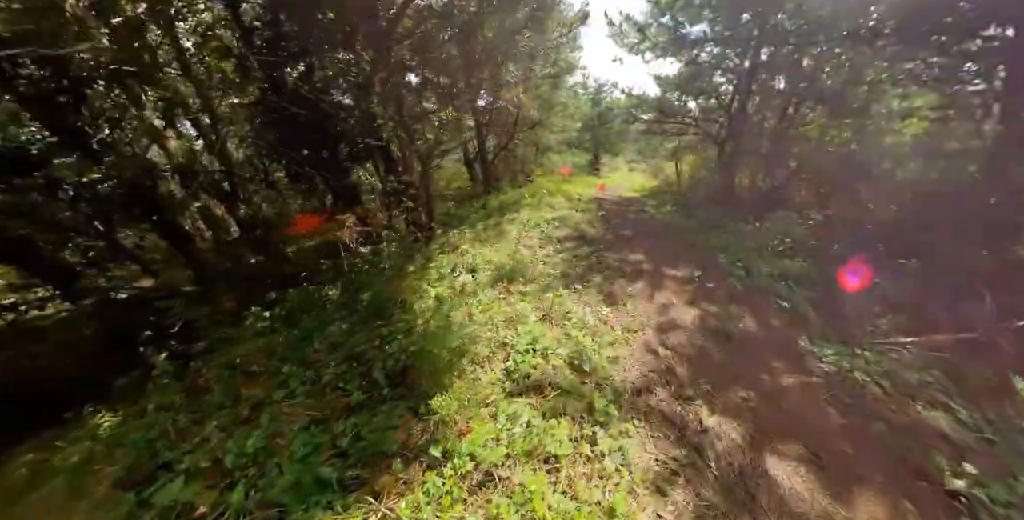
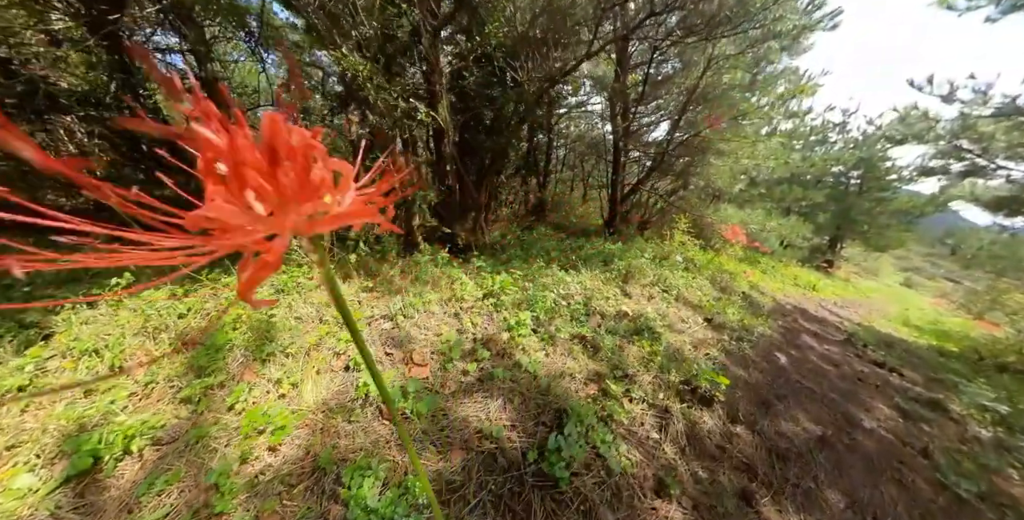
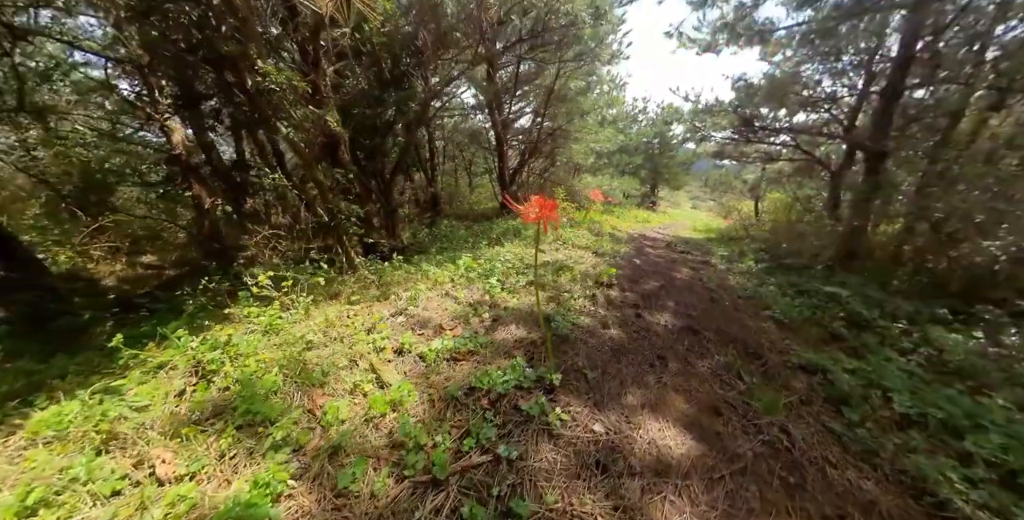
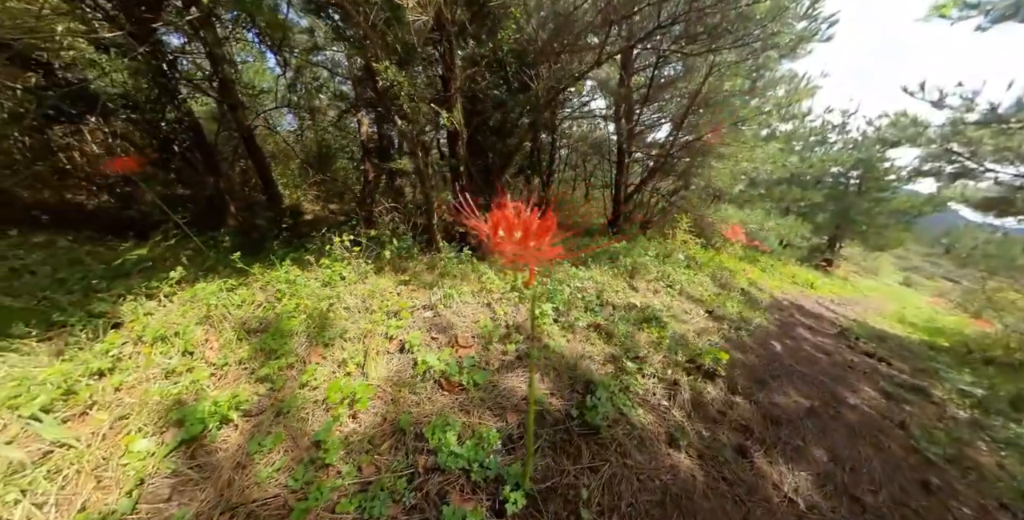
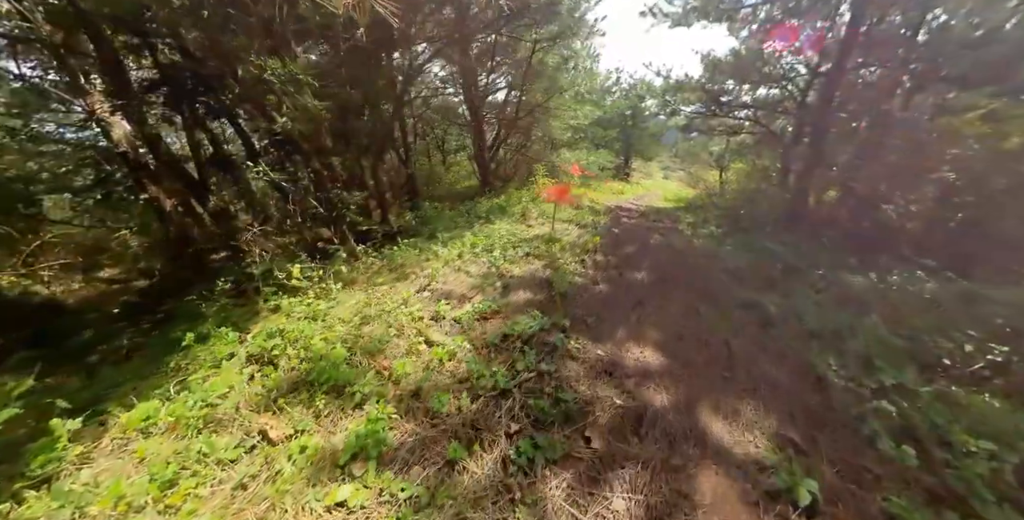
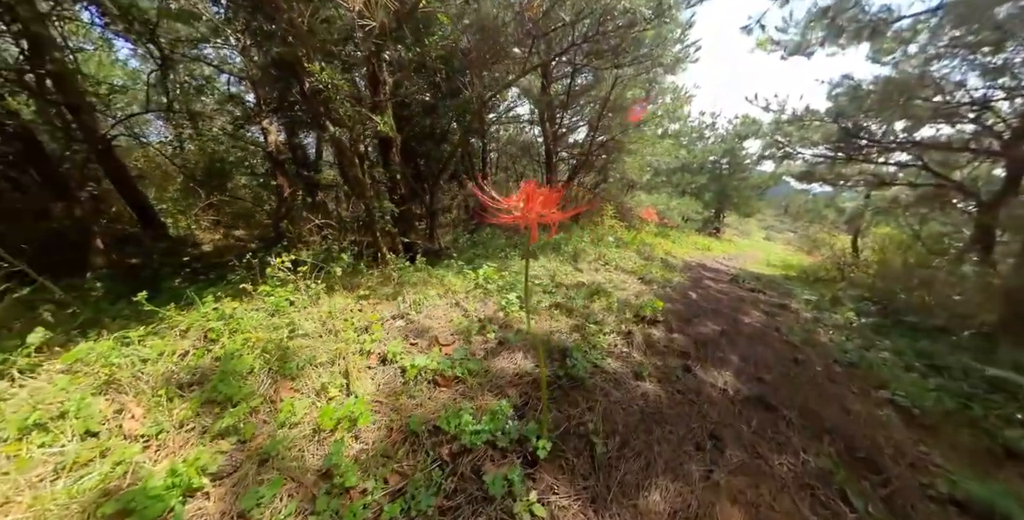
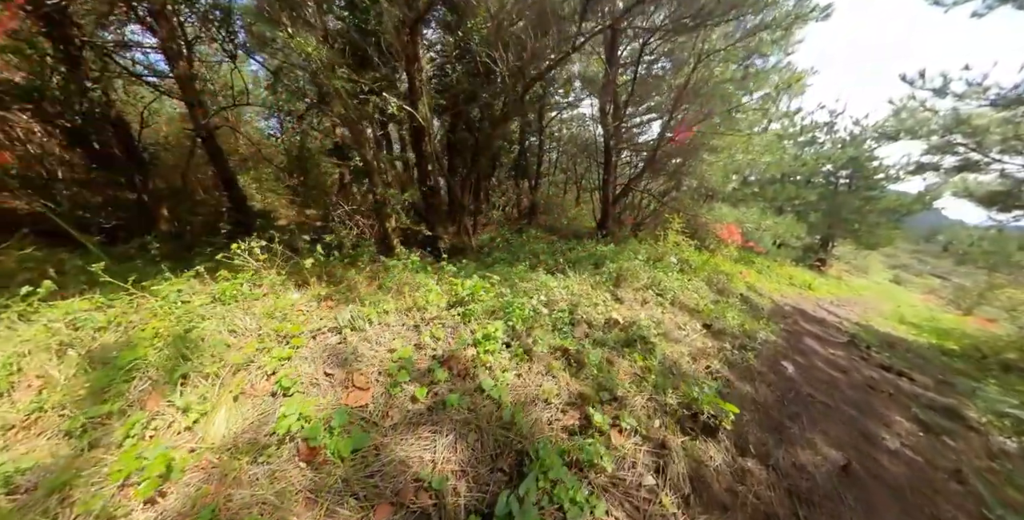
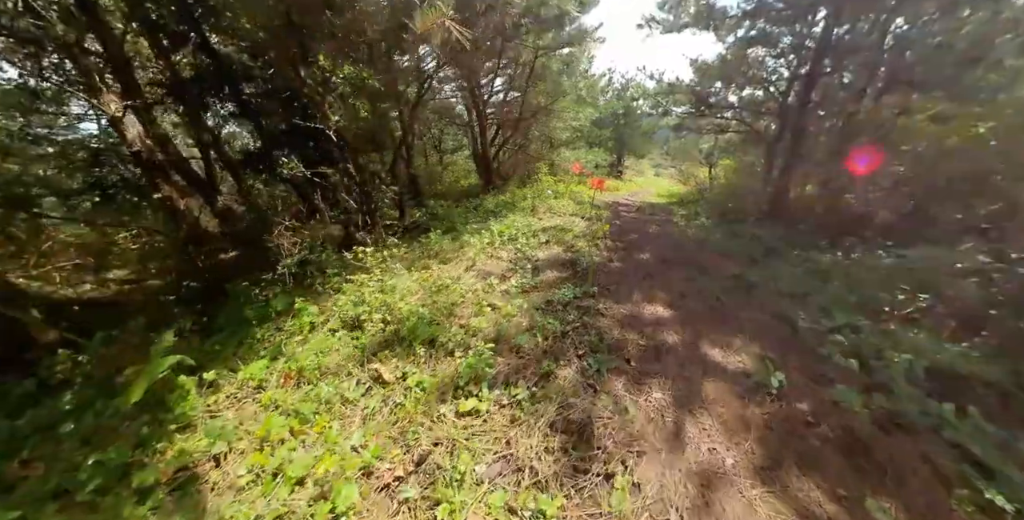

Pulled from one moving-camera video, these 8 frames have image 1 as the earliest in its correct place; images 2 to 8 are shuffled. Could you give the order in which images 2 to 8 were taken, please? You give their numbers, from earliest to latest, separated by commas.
8, 5, 3, 6, 4, 2, 7
